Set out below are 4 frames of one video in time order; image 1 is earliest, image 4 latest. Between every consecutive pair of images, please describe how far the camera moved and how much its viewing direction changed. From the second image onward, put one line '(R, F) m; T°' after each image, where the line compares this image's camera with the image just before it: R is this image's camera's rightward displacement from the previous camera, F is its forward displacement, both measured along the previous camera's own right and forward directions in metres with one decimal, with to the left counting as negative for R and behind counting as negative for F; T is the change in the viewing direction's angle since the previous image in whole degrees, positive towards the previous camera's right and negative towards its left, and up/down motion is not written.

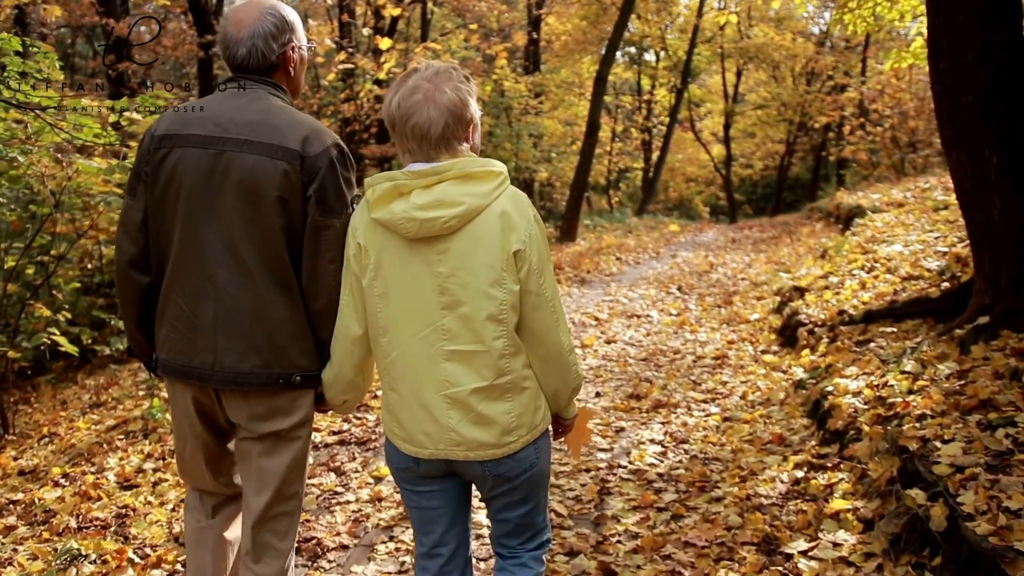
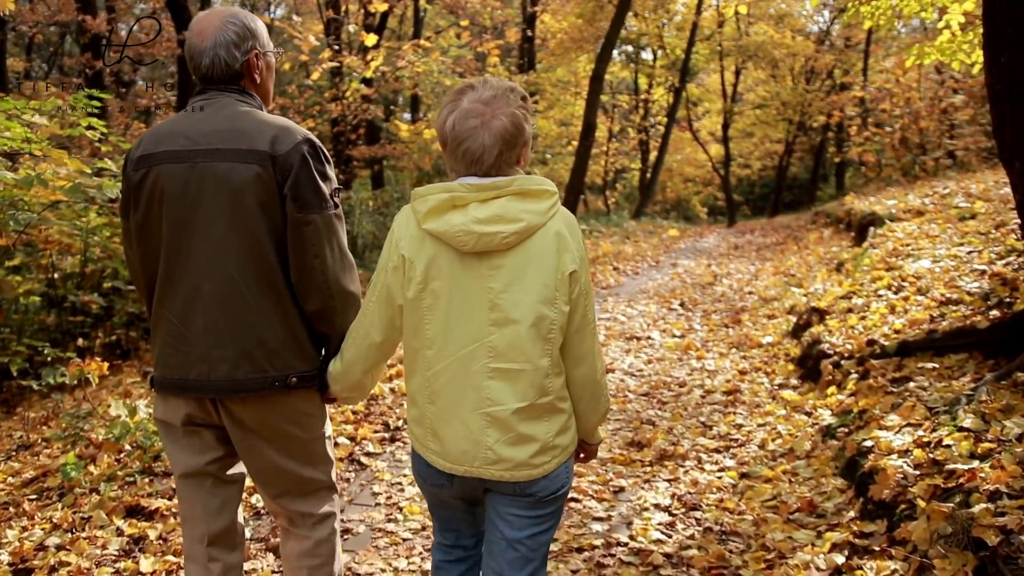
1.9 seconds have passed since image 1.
(+0.1, +0.9) m; 0°
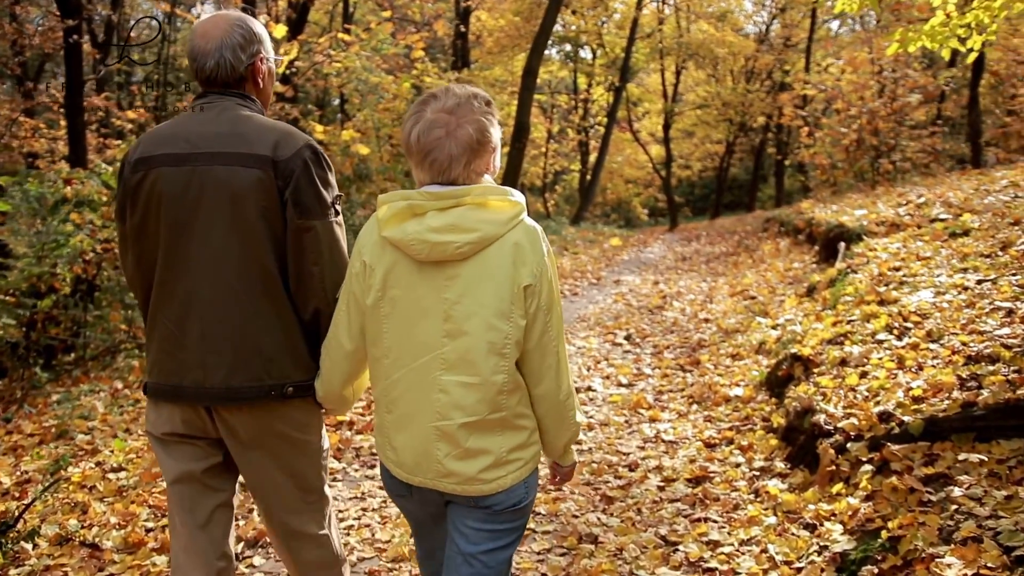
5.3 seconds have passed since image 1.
(+0.3, +1.7) m; +3°
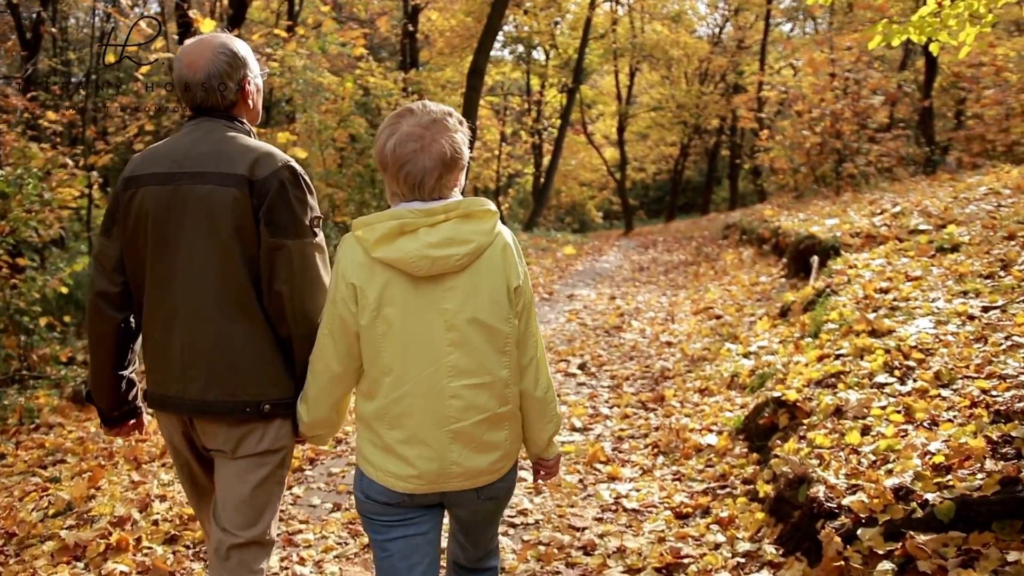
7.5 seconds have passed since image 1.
(+0.1, +1.0) m; +3°
